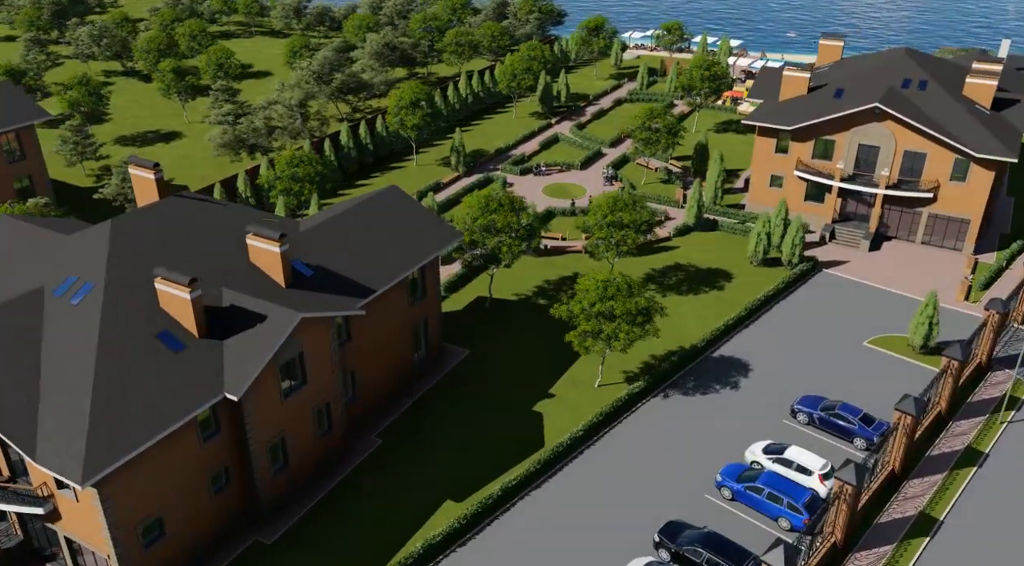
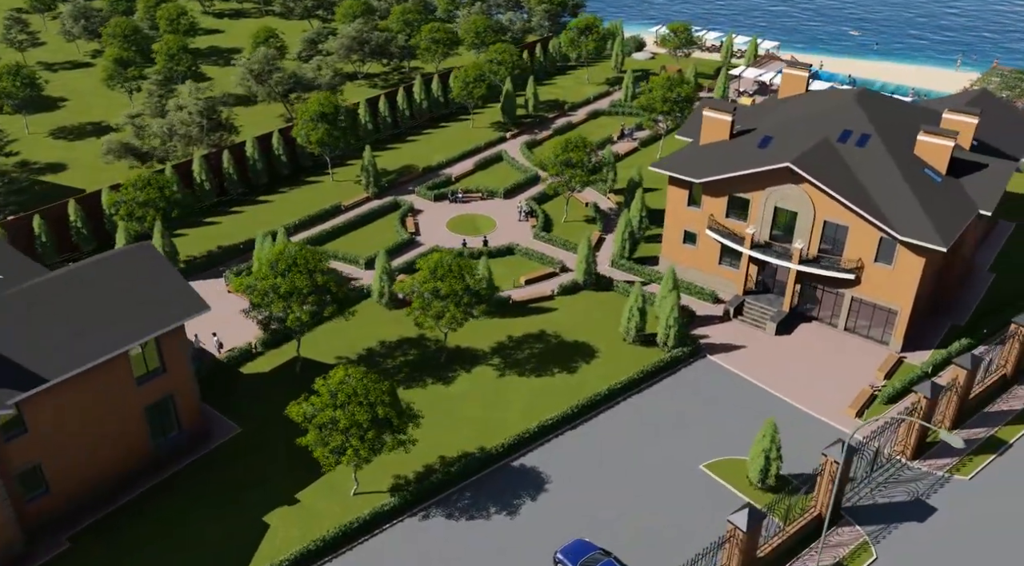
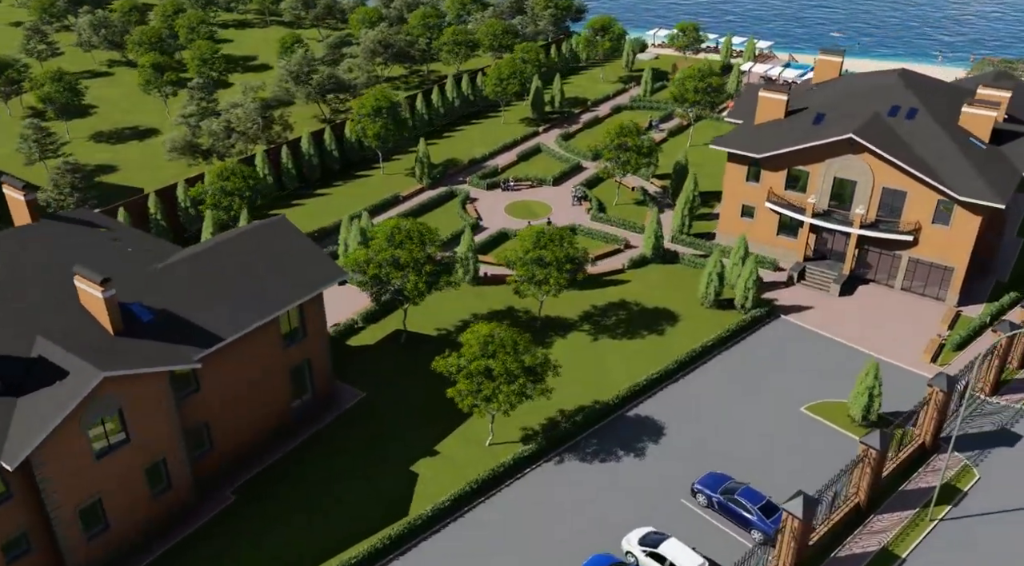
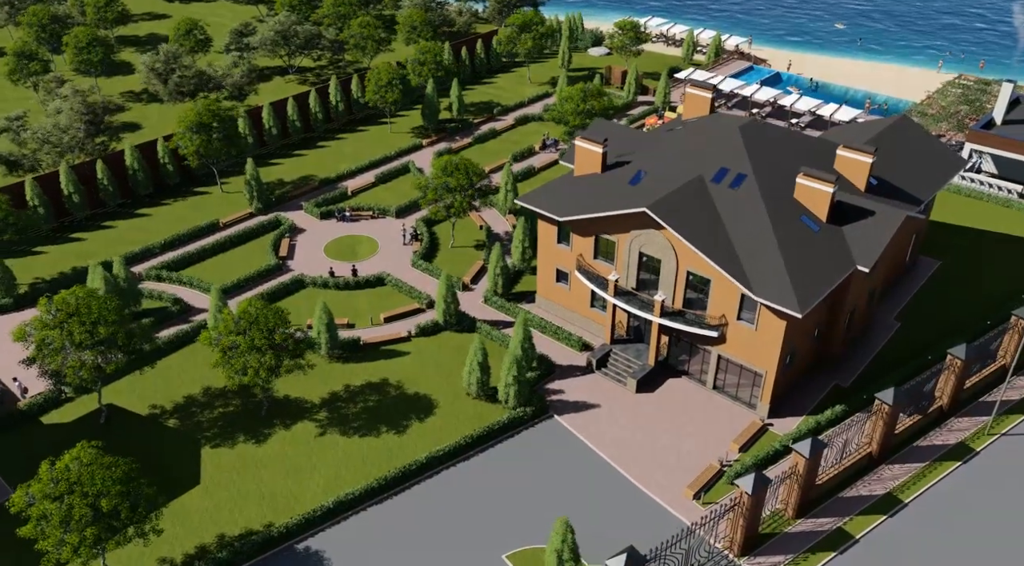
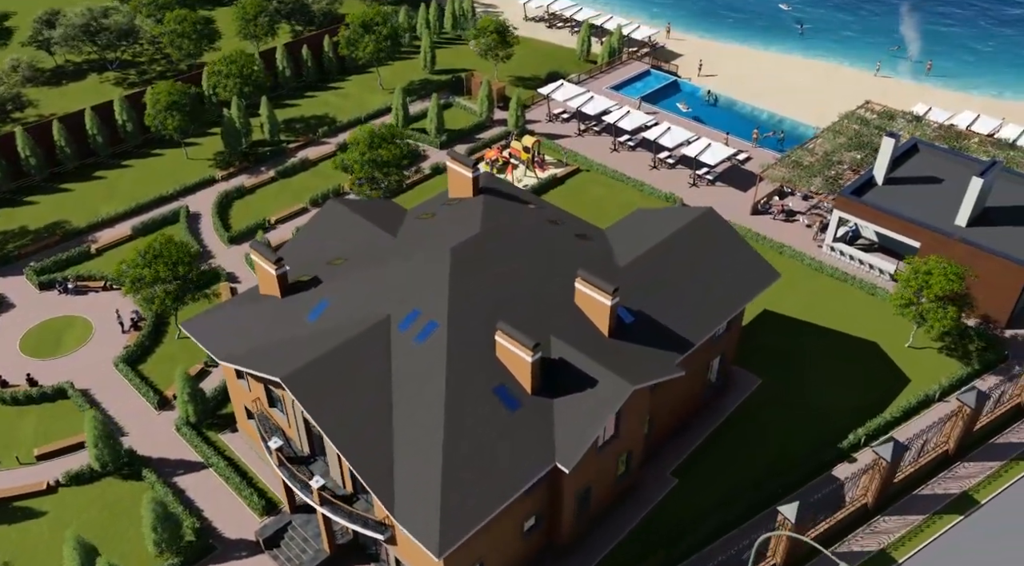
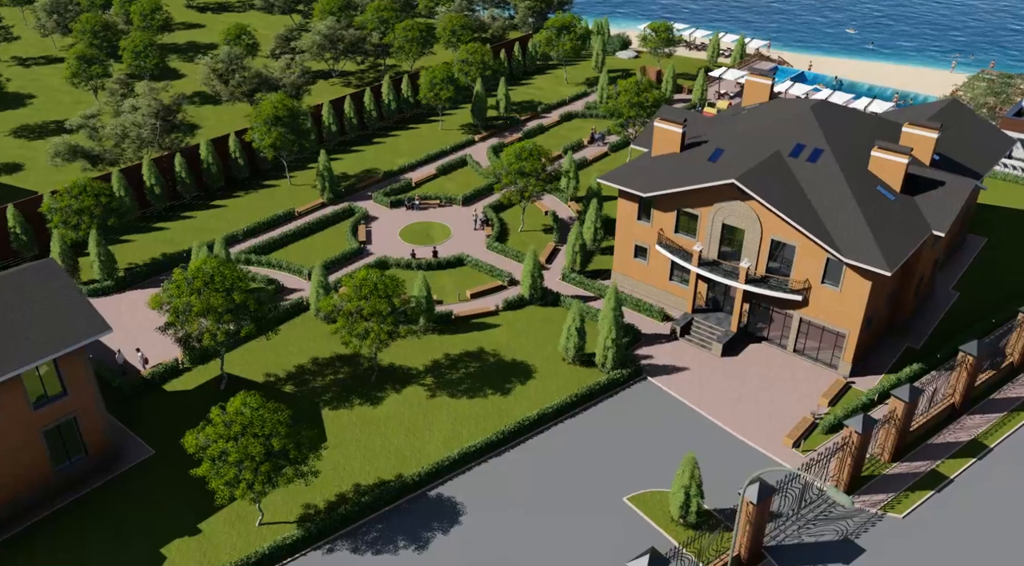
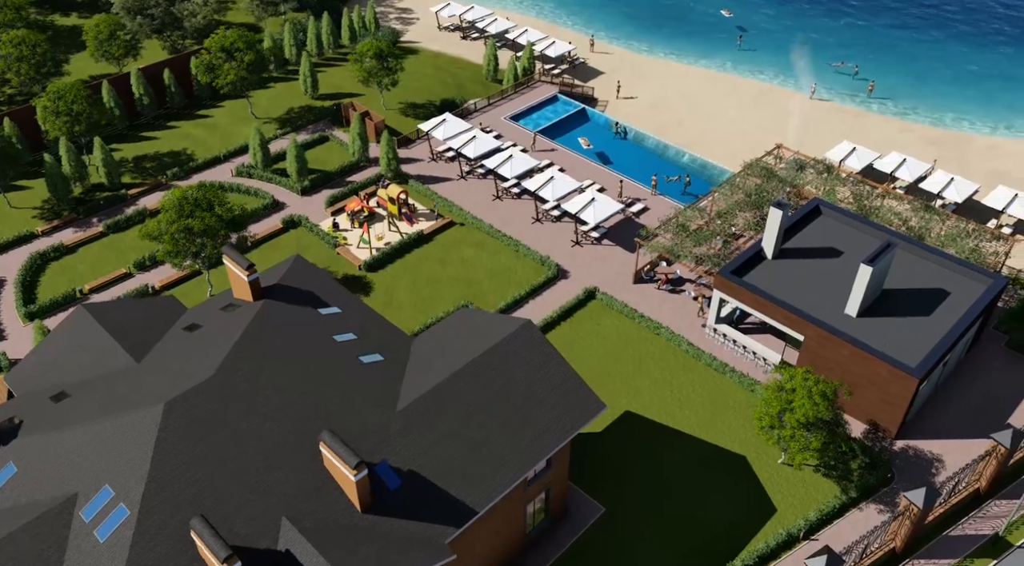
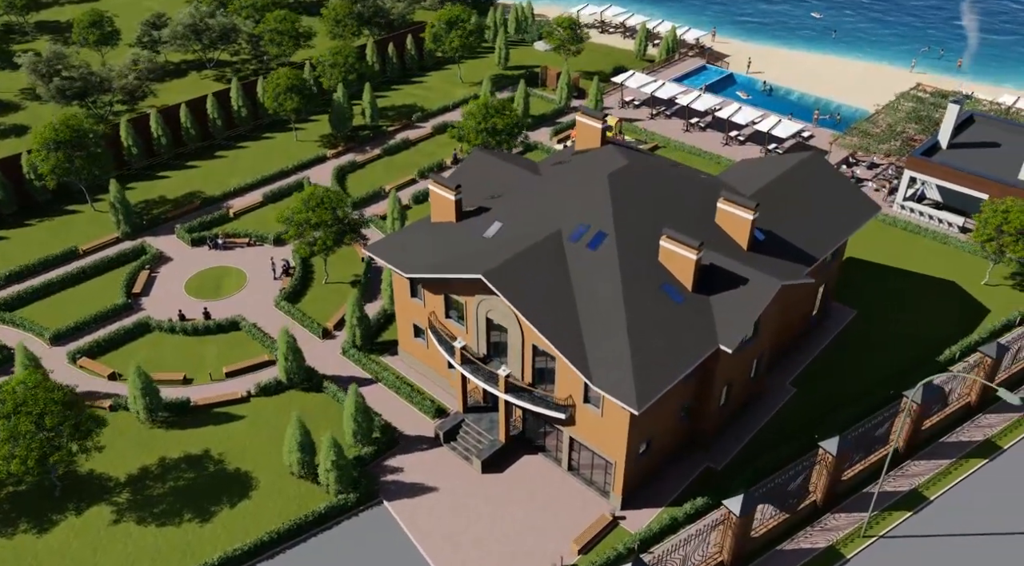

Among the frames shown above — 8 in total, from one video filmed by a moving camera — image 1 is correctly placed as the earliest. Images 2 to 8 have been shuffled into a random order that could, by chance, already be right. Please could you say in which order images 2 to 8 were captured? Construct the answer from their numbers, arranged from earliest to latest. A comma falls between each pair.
3, 2, 6, 4, 8, 5, 7
